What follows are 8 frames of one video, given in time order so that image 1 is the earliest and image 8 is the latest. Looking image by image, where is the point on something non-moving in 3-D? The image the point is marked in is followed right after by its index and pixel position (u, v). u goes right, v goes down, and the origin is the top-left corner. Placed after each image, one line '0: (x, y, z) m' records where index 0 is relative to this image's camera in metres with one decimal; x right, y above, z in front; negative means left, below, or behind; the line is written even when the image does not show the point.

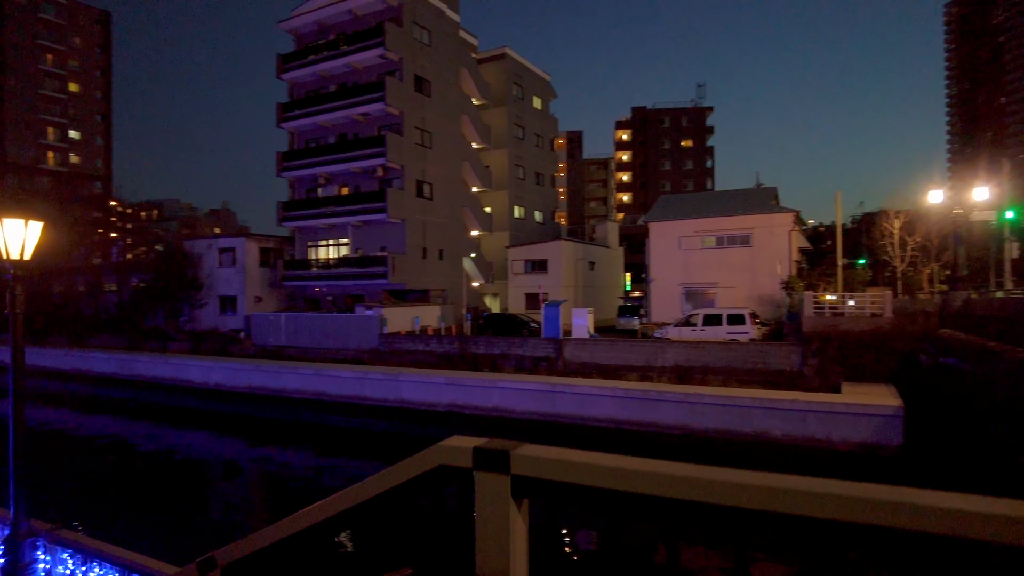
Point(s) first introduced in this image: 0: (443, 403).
0: (-1.8, -3.1, +17.2) m
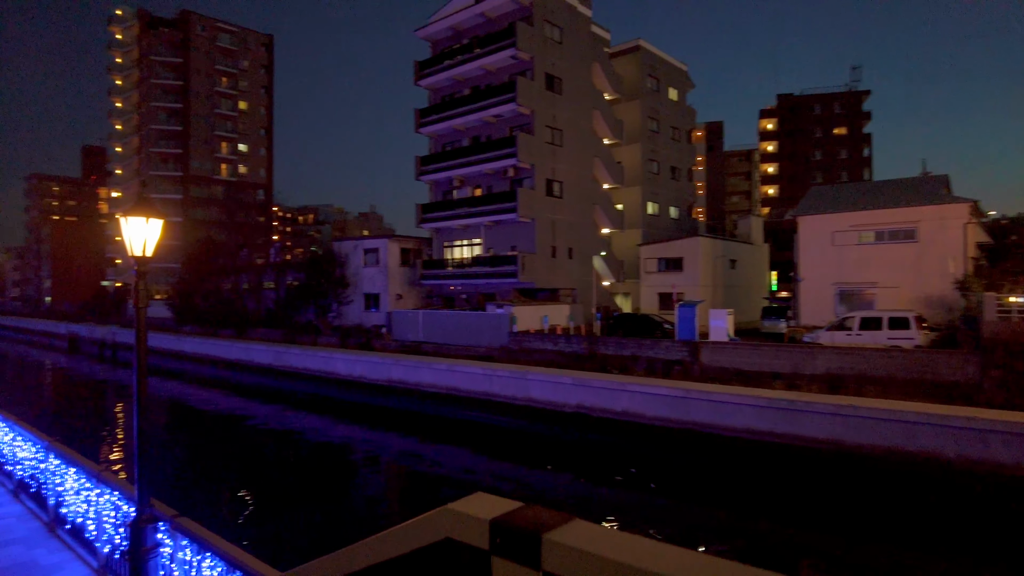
0: (+1.6, -3.0, +16.9) m
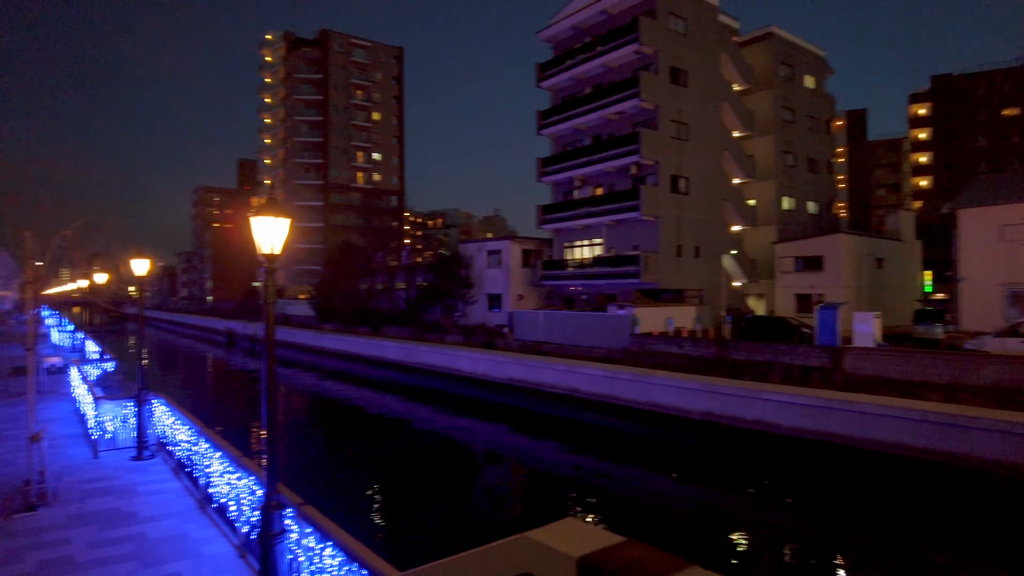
0: (+4.6, -3.0, +16.2) m
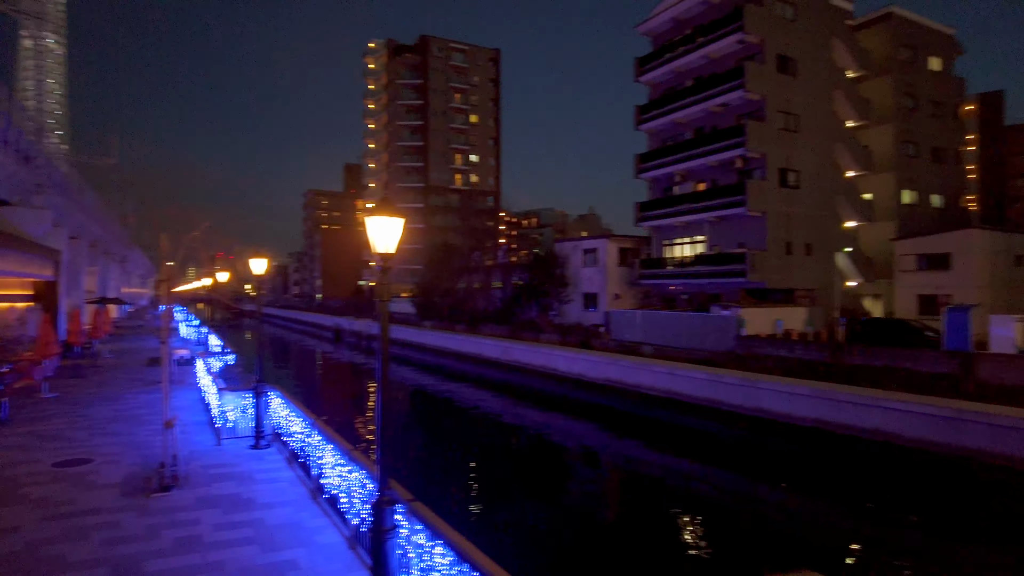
0: (+7.0, -3.0, +15.3) m
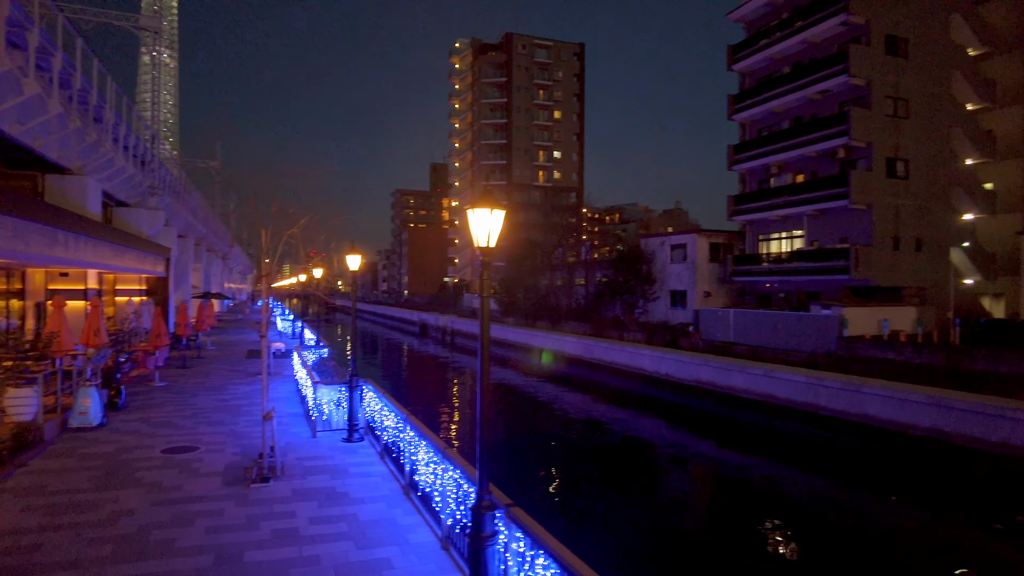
0: (+8.9, -3.0, +14.0) m
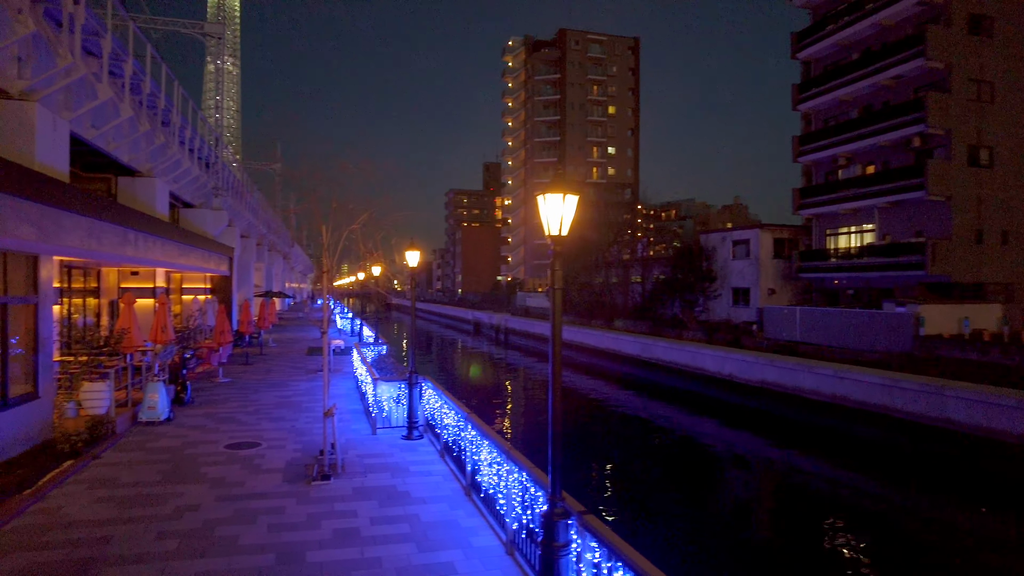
0: (+10.1, -2.9, +13.0) m
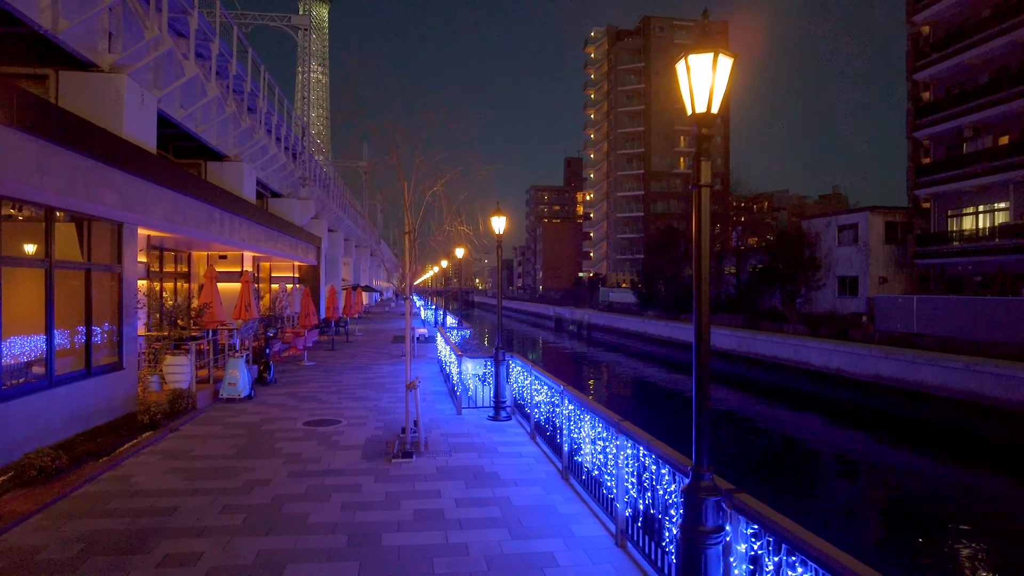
0: (+11.8, -2.4, +10.7) m
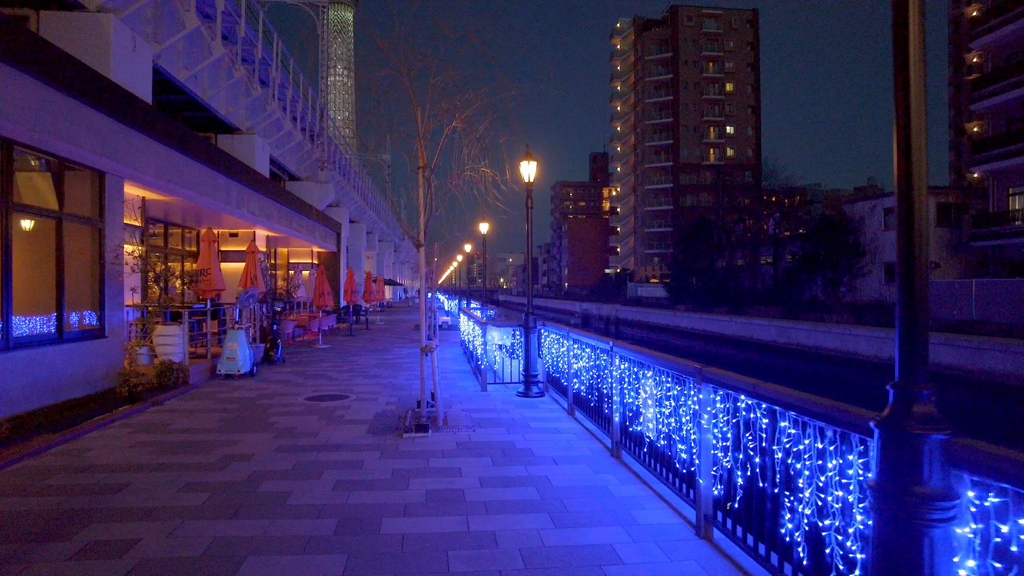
0: (+12.2, -1.8, +9.1) m
